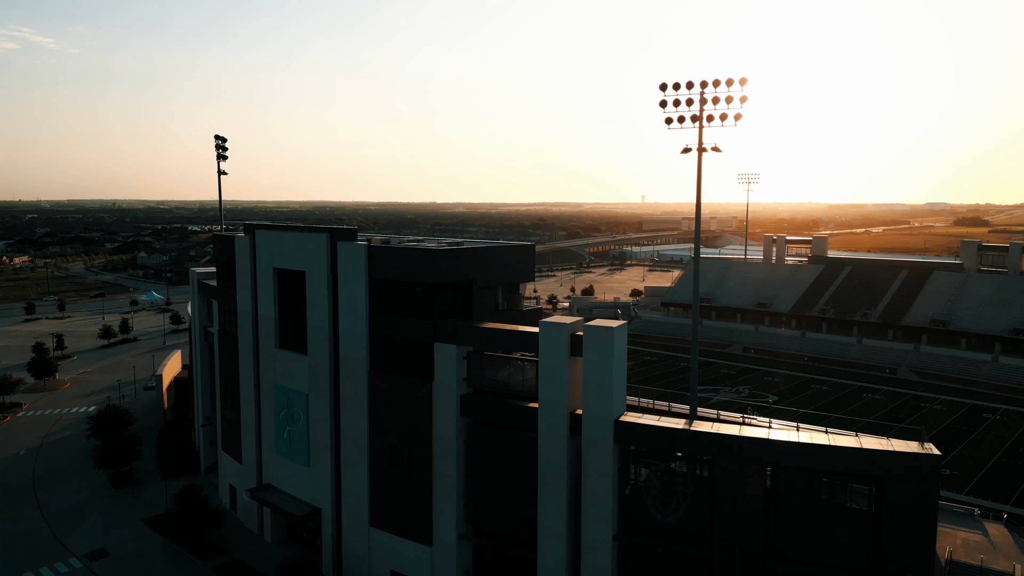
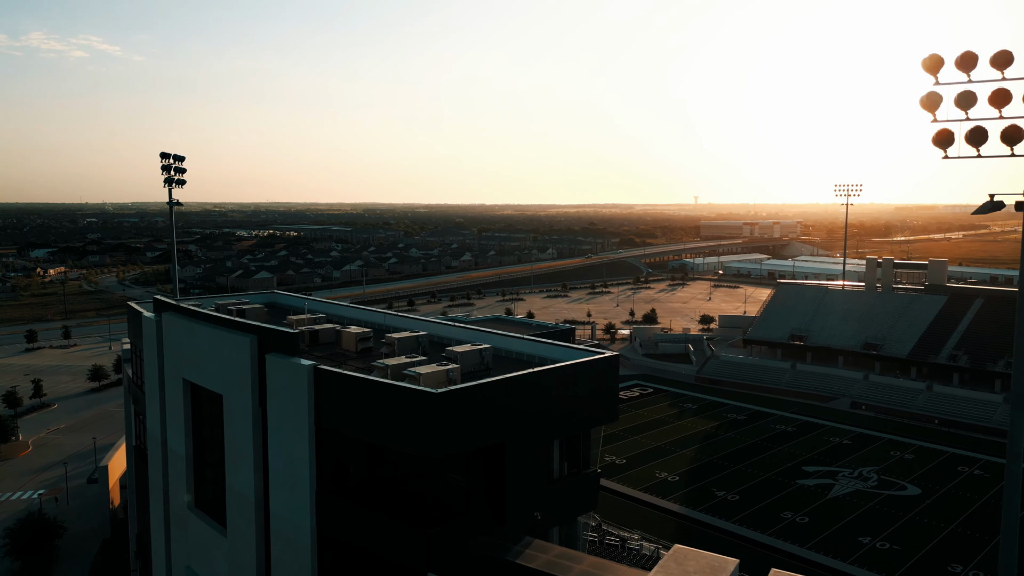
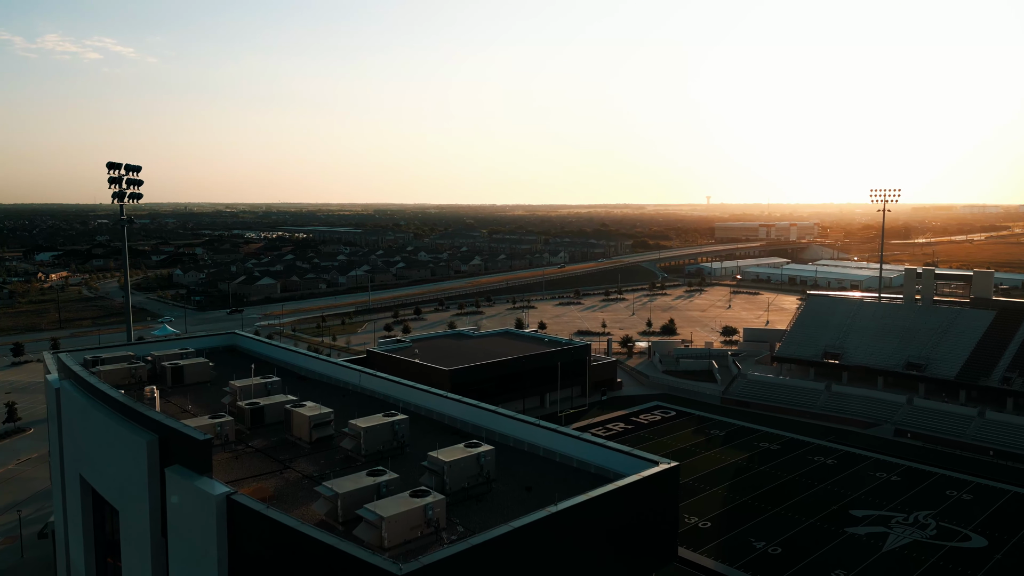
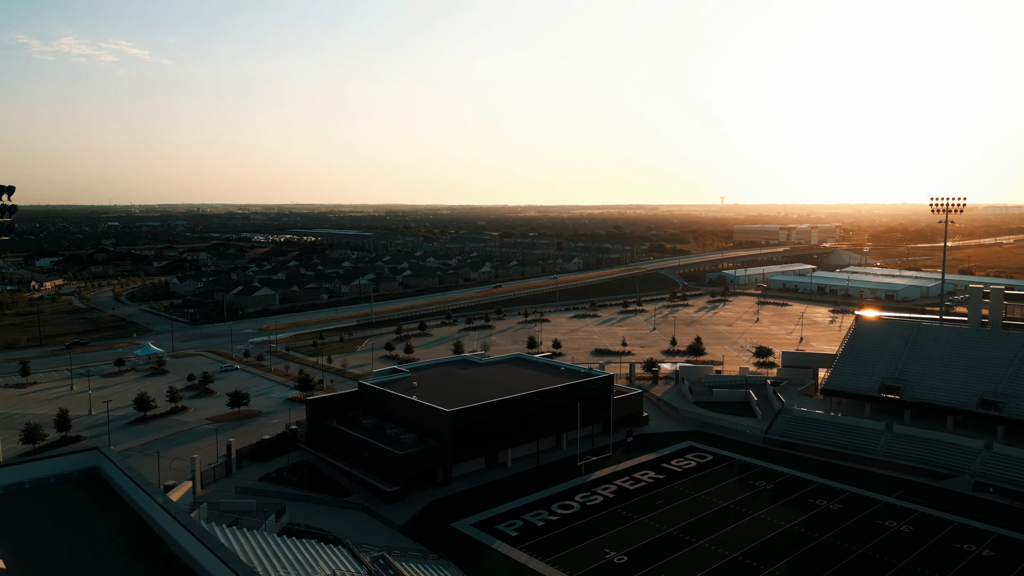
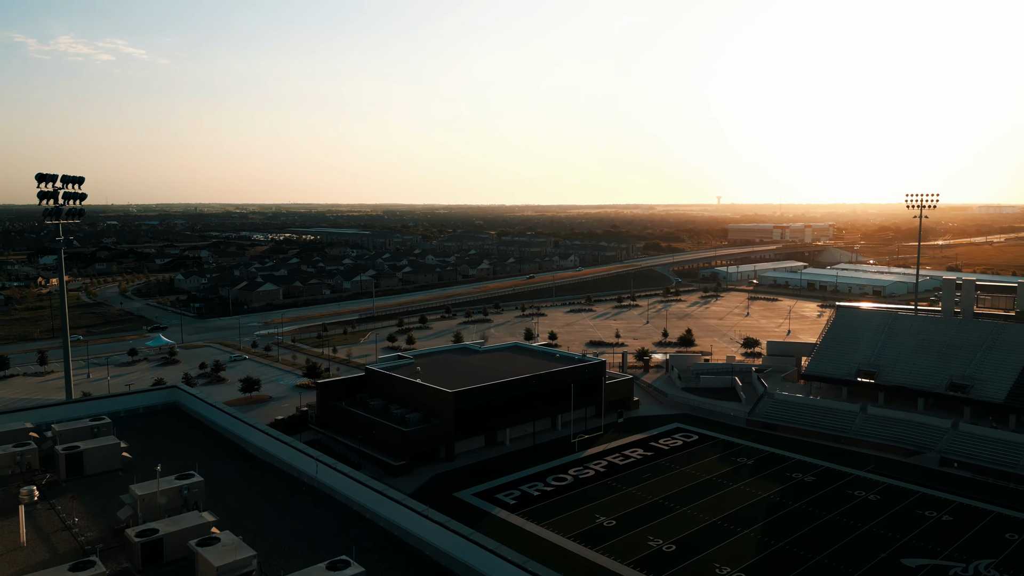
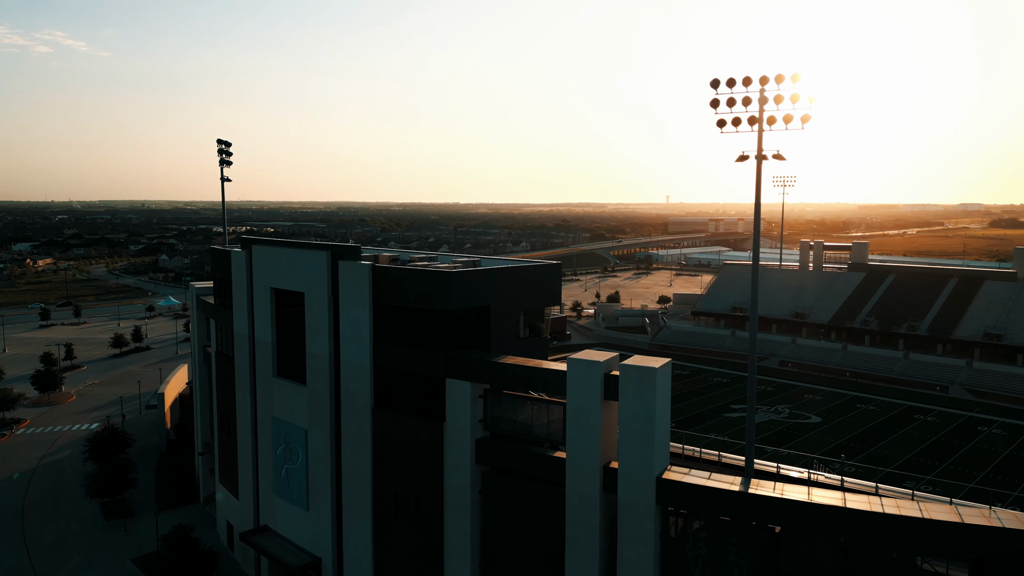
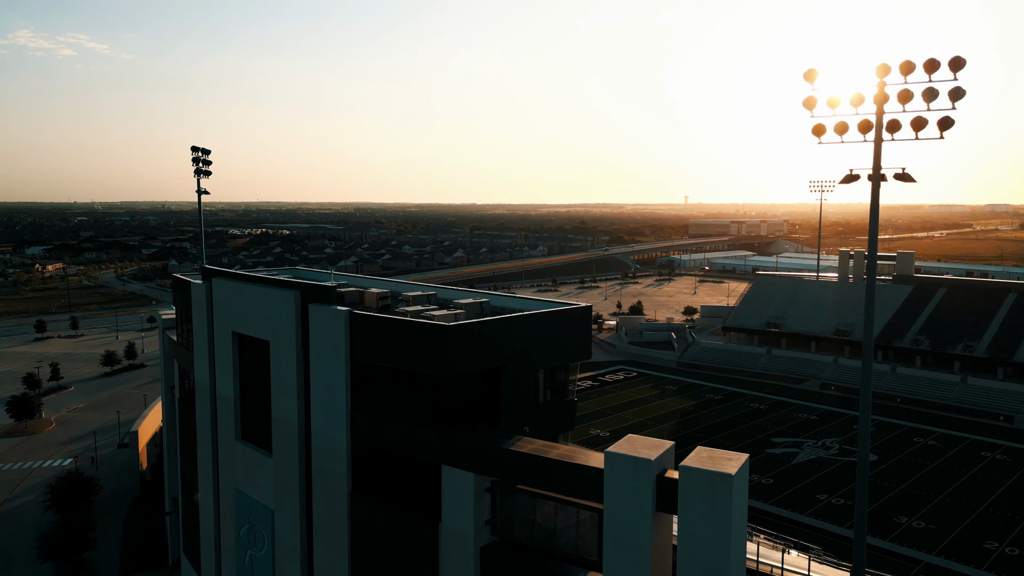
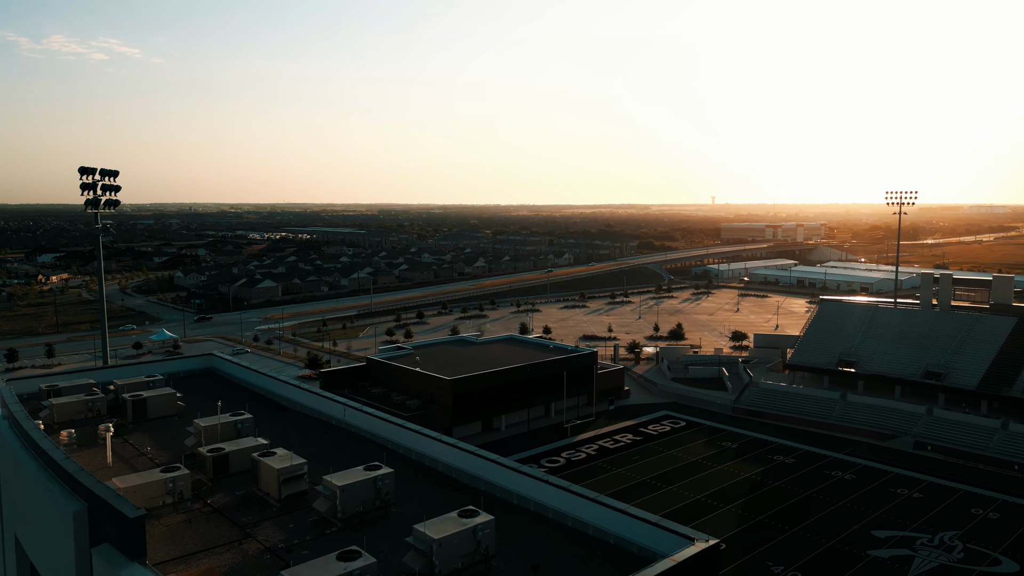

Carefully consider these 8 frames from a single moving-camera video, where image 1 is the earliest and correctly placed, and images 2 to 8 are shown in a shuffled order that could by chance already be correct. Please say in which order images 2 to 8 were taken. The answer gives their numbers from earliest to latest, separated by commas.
6, 7, 2, 3, 8, 5, 4
